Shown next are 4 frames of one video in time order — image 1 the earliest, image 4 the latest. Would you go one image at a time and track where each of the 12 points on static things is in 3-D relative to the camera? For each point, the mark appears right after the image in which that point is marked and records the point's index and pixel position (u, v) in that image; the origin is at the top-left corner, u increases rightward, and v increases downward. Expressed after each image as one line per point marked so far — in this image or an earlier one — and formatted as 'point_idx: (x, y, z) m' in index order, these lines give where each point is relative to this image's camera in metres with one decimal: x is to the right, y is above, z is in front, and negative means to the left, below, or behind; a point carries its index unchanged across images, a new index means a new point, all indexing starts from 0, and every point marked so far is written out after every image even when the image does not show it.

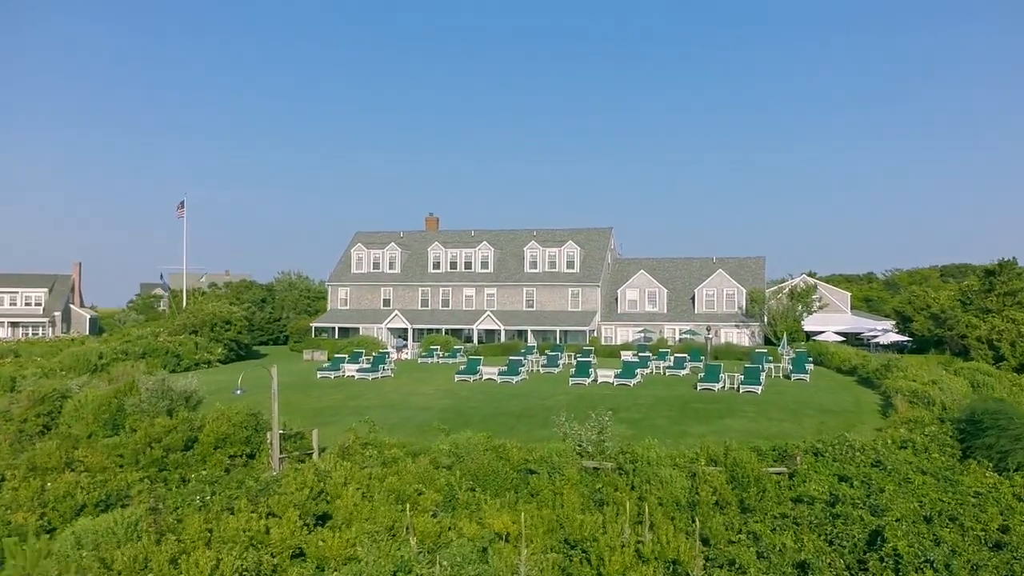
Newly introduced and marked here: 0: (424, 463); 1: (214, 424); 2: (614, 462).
0: (-1.5, -3.0, +15.7) m
1: (-6.2, -2.8, +18.7) m
2: (+1.8, -3.0, +15.8) m
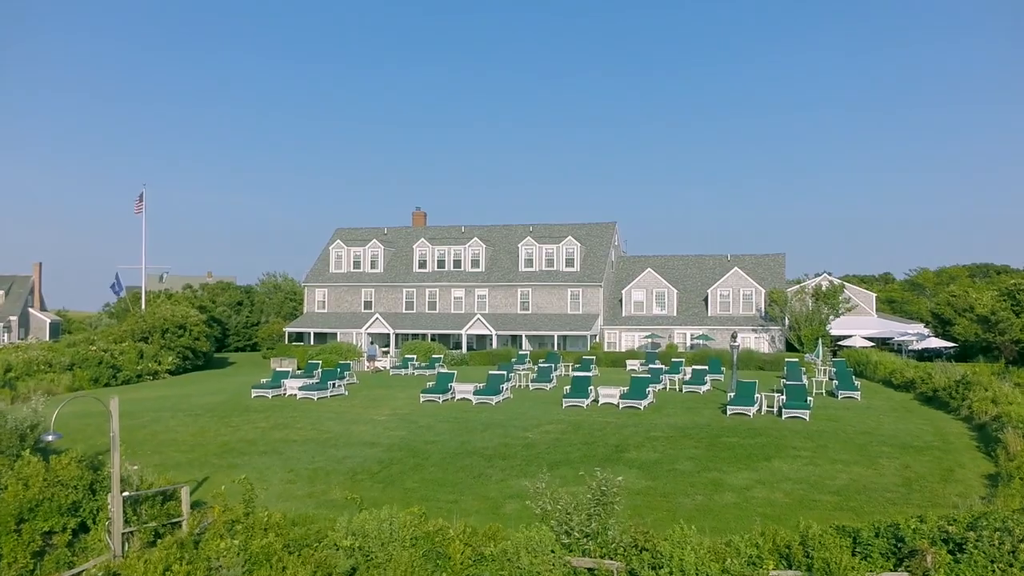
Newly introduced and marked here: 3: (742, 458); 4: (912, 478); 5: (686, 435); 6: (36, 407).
0: (-2.1, -2.9, +9.5) m
1: (-6.8, -2.7, +12.5) m
2: (+1.2, -2.9, +9.5) m
3: (+4.4, -3.2, +17.2) m
4: (+7.0, -3.3, +15.9) m
5: (+3.7, -3.1, +19.2) m
6: (-8.9, -2.2, +17.1) m
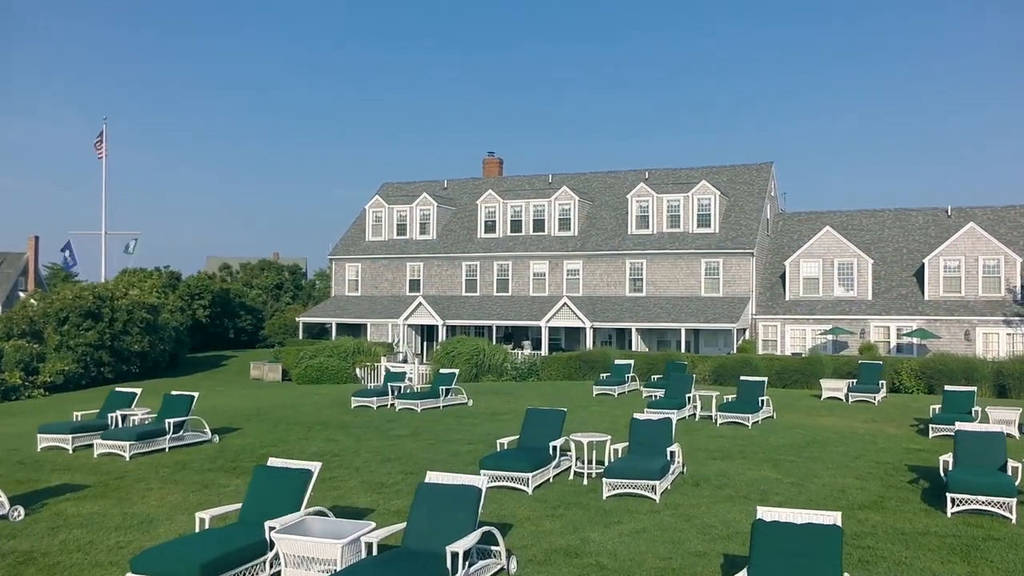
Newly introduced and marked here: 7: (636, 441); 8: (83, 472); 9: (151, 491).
0: (-2.7, -2.8, +2.9) m
1: (-7.3, -2.6, +6.0) m
2: (+0.6, -2.8, +3.0) m
3: (+3.9, -3.1, +10.6) m
4: (+6.5, -3.2, +9.3) m
5: (+3.2, -3.0, +12.7) m
6: (-9.4, -2.1, +10.5) m
7: (+2.0, -2.5, +14.4) m
8: (-7.2, -3.1, +15.3) m
9: (-5.3, -3.1, +13.5) m
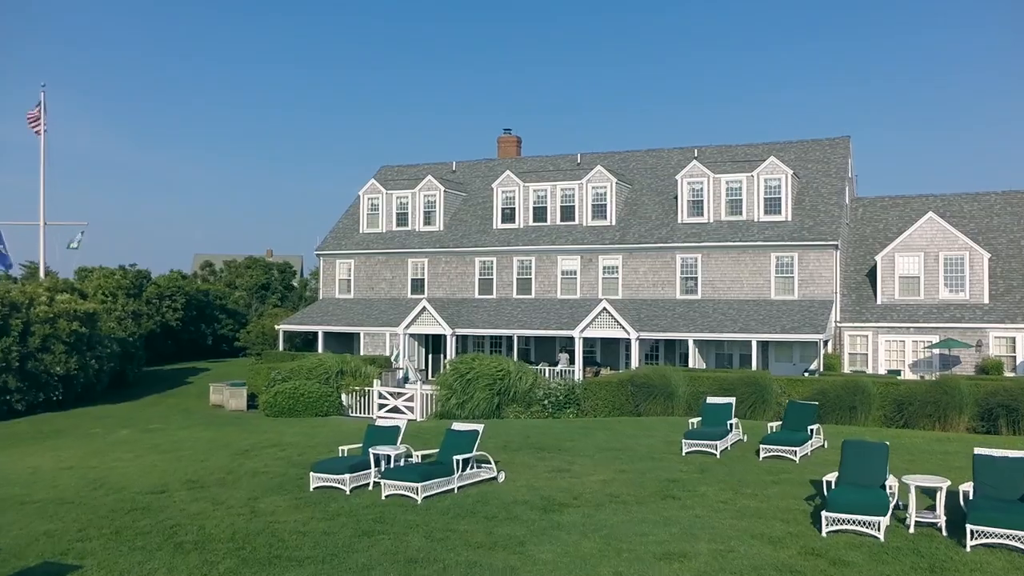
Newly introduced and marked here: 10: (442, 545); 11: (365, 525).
0: (-1.8, -3.0, -6.9) m
1: (-6.4, -2.7, -3.8) m
2: (+1.5, -2.9, -6.9) m
3: (+4.8, -3.2, +0.7) m
4: (+7.4, -3.3, -0.7) m
5: (+4.2, -3.1, +2.7) m
6: (-8.5, -2.3, +0.7) m
7: (+2.9, -2.6, +4.5) m
8: (-6.2, -3.2, +5.4) m
9: (-4.4, -3.2, +3.7) m
10: (-0.9, -3.4, +11.9) m
11: (-2.1, -3.4, +13.0) m
